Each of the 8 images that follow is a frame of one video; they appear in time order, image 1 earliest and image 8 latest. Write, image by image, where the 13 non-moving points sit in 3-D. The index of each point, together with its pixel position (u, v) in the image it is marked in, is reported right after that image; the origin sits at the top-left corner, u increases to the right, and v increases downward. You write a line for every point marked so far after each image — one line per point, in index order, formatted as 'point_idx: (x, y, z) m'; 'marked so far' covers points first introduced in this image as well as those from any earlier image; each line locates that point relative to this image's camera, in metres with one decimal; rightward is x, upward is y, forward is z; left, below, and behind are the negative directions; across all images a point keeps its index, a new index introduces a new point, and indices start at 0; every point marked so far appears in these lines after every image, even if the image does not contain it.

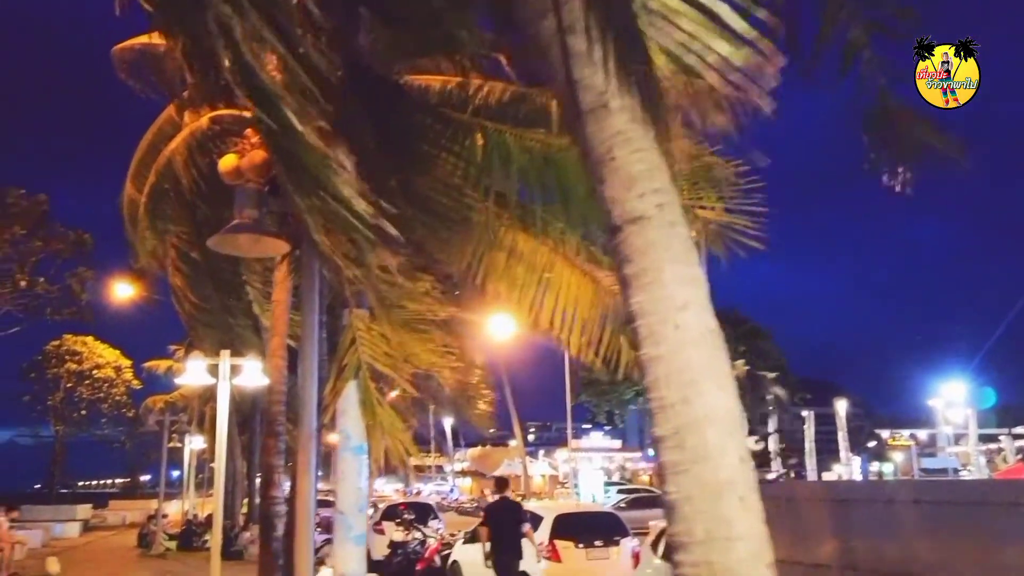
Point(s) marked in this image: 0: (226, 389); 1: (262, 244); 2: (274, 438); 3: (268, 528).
0: (-6.2, -2.2, +17.4) m
1: (-2.2, +0.4, +7.1) m
2: (-4.1, -2.6, +13.8) m
3: (-4.0, -4.0, +13.3) m
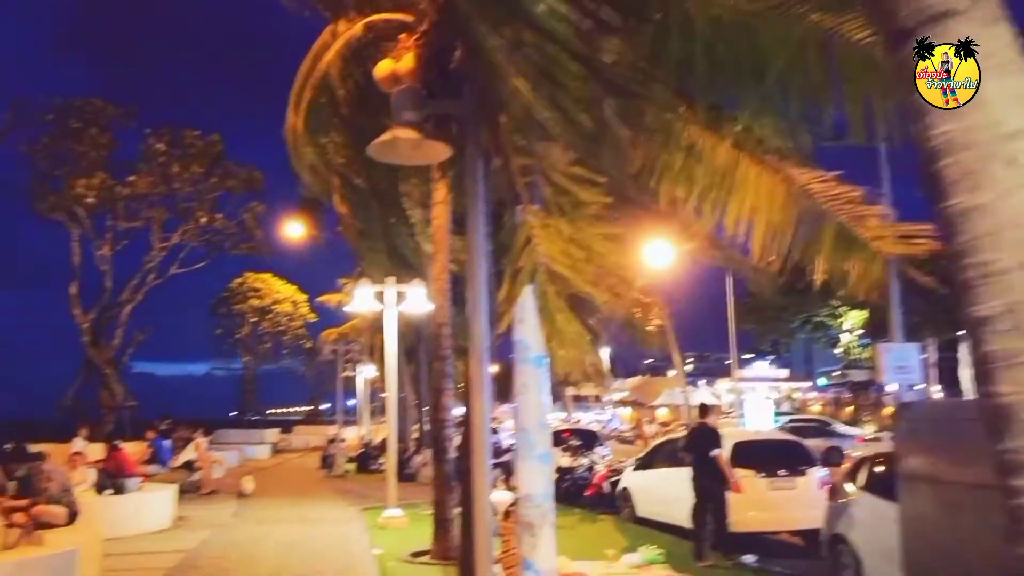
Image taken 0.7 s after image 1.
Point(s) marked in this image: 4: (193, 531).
0: (-2.6, -0.6, +17.7) m
1: (-0.7, +1.2, +6.6) m
2: (-1.2, -1.3, +13.7) m
3: (-1.2, -2.7, +13.4) m
4: (-5.9, -4.5, +15.0) m
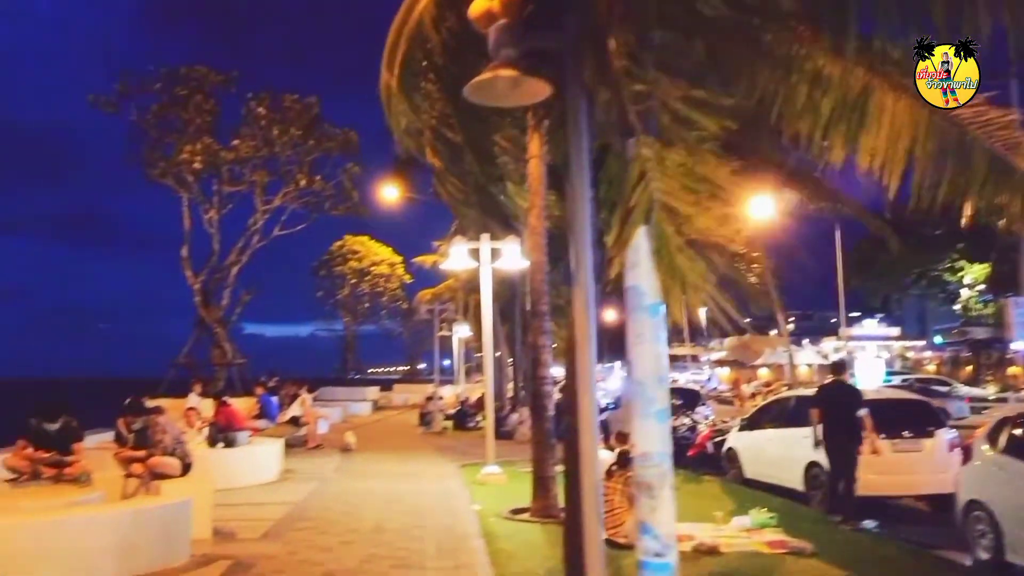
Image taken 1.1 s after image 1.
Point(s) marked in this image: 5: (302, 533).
0: (-0.5, +0.3, +17.4) m
1: (+0.1, +1.6, +6.2) m
2: (+0.5, -0.5, +13.4) m
3: (+0.5, -2.0, +13.1) m
4: (-4.1, -3.8, +15.4) m
5: (-2.7, -3.2, +10.3) m
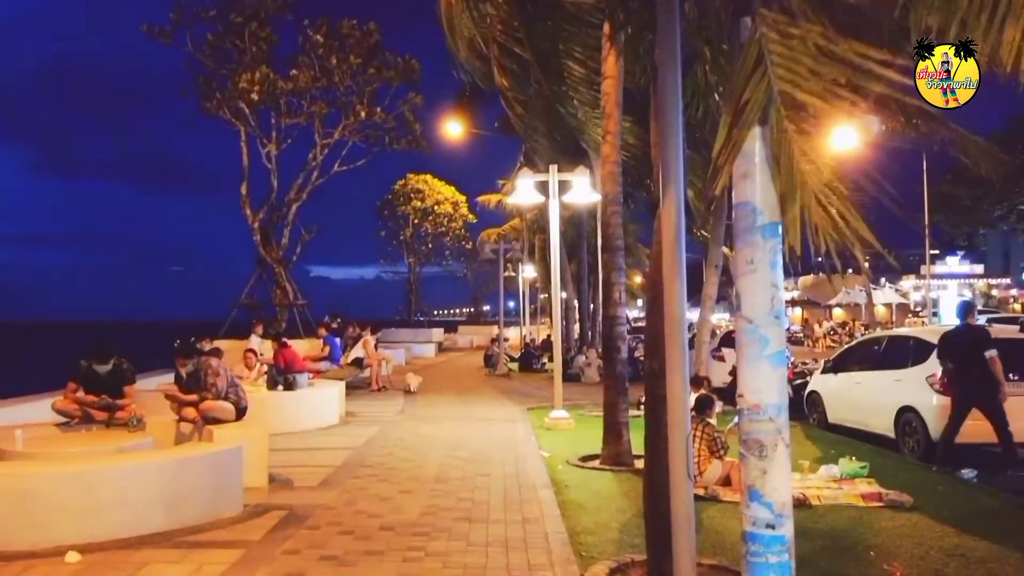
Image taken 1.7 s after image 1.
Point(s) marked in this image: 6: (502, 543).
0: (+0.9, +1.6, +16.5) m
1: (+0.5, +2.1, +5.2) m
2: (+1.5, +0.5, +12.4) m
3: (+1.5, -1.0, +12.3) m
4: (-2.8, -2.6, +15.0) m
5: (-1.8, -2.4, +9.8) m
6: (-0.1, -2.3, +7.2) m
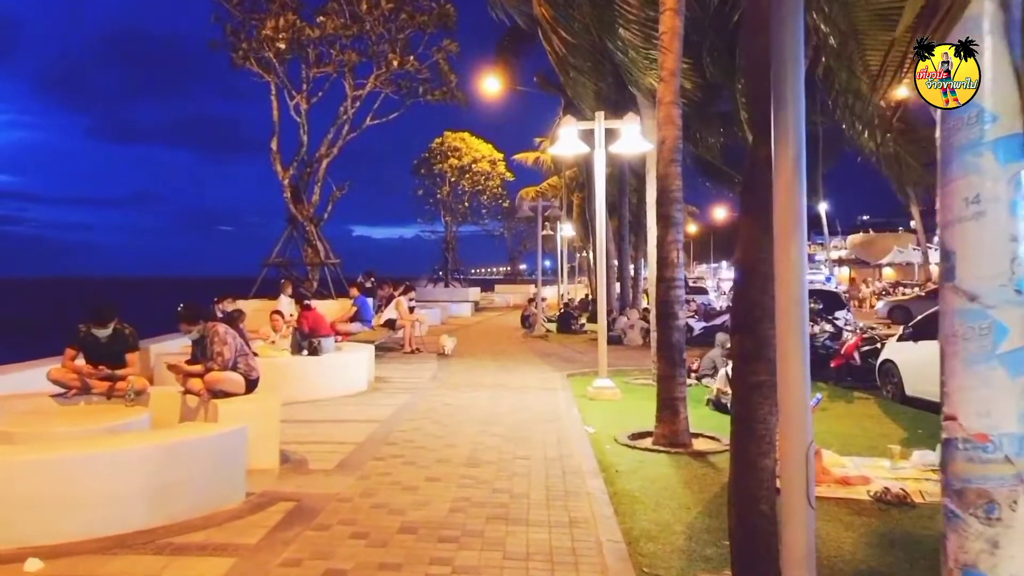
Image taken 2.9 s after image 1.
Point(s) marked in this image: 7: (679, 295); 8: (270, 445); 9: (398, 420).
0: (+1.6, +2.4, +15.0) m
1: (+0.8, +2.3, +3.7) m
2: (+2.1, +1.1, +11.0) m
3: (+2.1, -0.4, +10.9) m
4: (-2.1, -1.9, +13.9) m
5: (-1.4, -1.9, +8.6) m
6: (+0.3, -2.0, +6.0) m
7: (+2.3, -0.1, +11.0) m
8: (-2.5, -1.7, +8.5) m
9: (-1.6, -1.9, +11.4) m
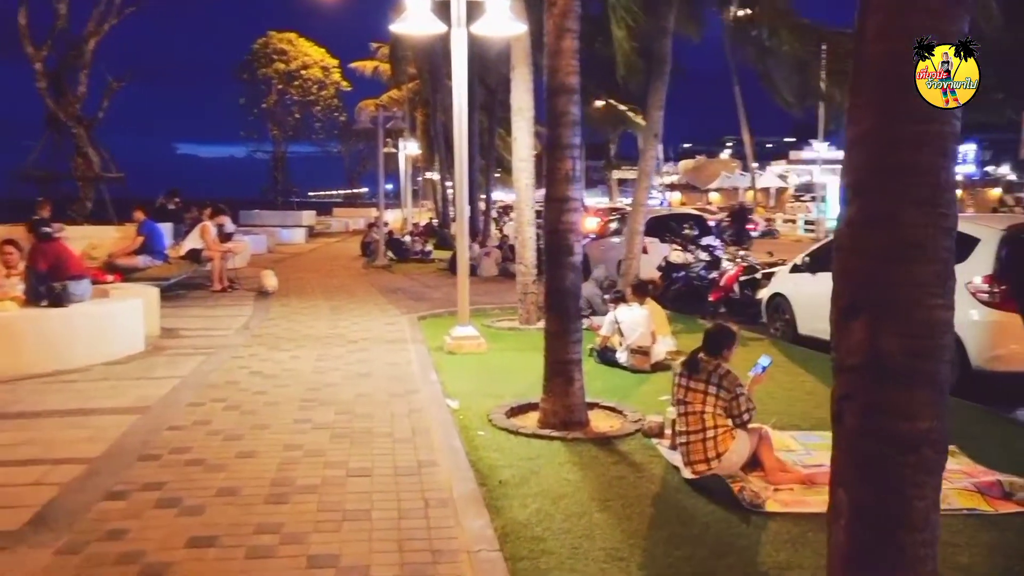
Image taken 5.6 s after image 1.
0: (-0.8, +3.5, +11.6) m
1: (+0.6, +2.3, +0.4) m
2: (+0.5, +1.8, +7.9) m
3: (+0.5, +0.3, +7.9) m
4: (-4.2, -0.9, +10.2) m
5: (-2.5, -1.4, +5.2) m
6: (-0.4, -1.7, +2.9) m
7: (+0.6, +0.7, +8.0) m
8: (-3.6, -1.2, +4.8) m
9: (-3.2, -1.1, +7.8) m
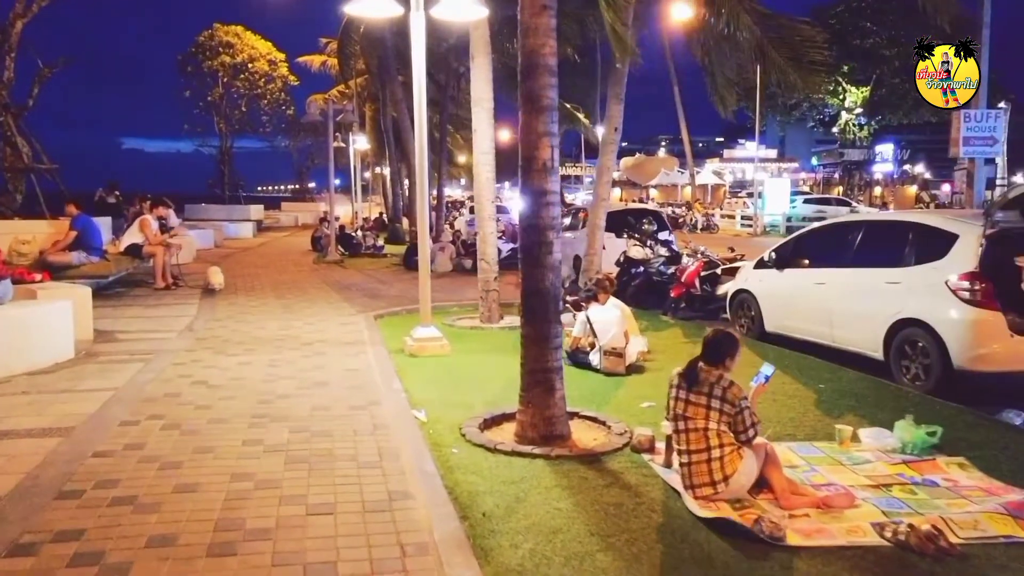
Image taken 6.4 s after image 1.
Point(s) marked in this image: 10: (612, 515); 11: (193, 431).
0: (-1.2, +3.5, +10.7) m
1: (+0.8, +2.3, -0.4) m
2: (+0.3, +1.8, +7.1) m
3: (+0.3, +0.3, +7.2) m
4: (-4.6, -0.9, +9.1) m
5: (-2.5, -1.5, +4.3) m
6: (-0.3, -1.8, +2.2) m
7: (+0.4, +0.6, +7.3) m
8: (-3.6, -1.3, +3.8) m
9: (-3.4, -1.2, +6.9) m
10: (+0.7, -1.6, +5.5) m
11: (-2.7, -1.2, +6.7) m
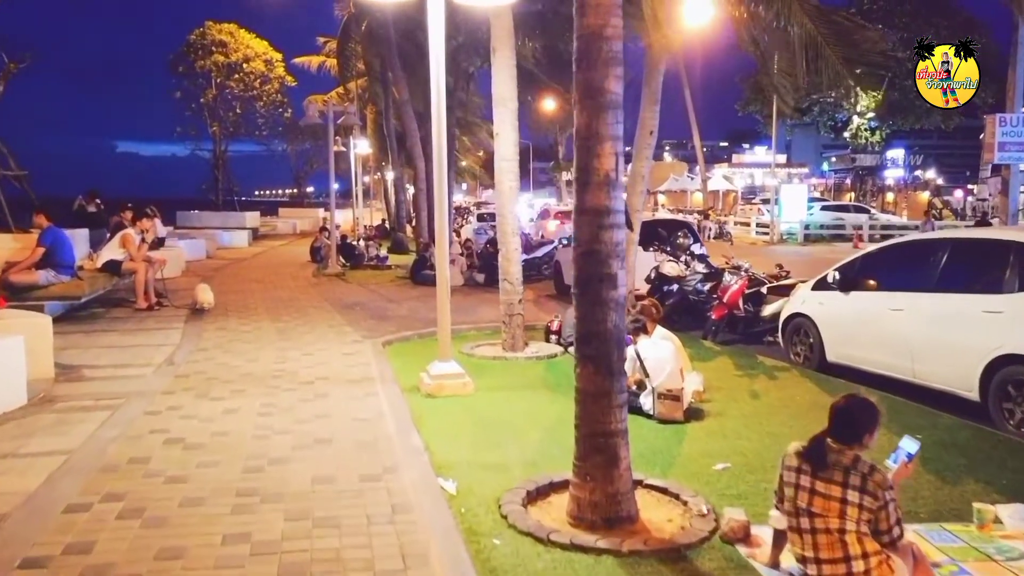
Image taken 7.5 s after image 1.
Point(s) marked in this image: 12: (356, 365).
0: (-0.8, +3.2, +9.2) m
1: (+1.2, +2.0, -1.9) m
2: (+0.7, +1.5, +5.6) m
3: (+0.6, 0.0, +5.7) m
4: (-4.2, -1.2, +7.6) m
5: (-2.2, -1.7, +2.7) m
6: (+0.1, -2.0, +0.6) m
7: (+0.8, +0.3, +5.8) m
8: (-3.2, -1.5, +2.3) m
9: (-3.1, -1.5, +5.3) m
10: (+1.1, -1.9, +4.0) m
11: (-2.3, -1.5, +5.2) m
12: (-2.0, -1.0, +10.2) m
